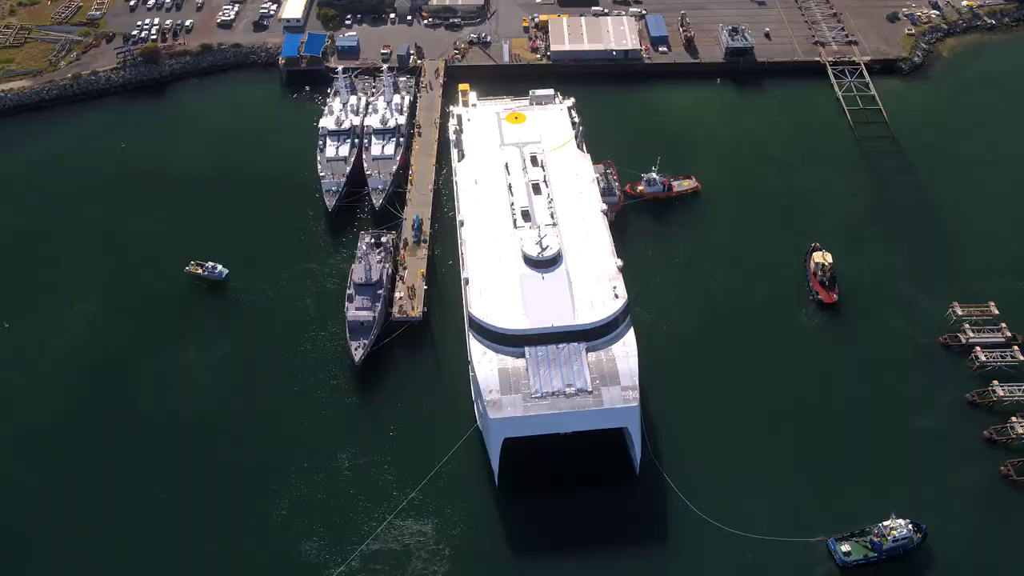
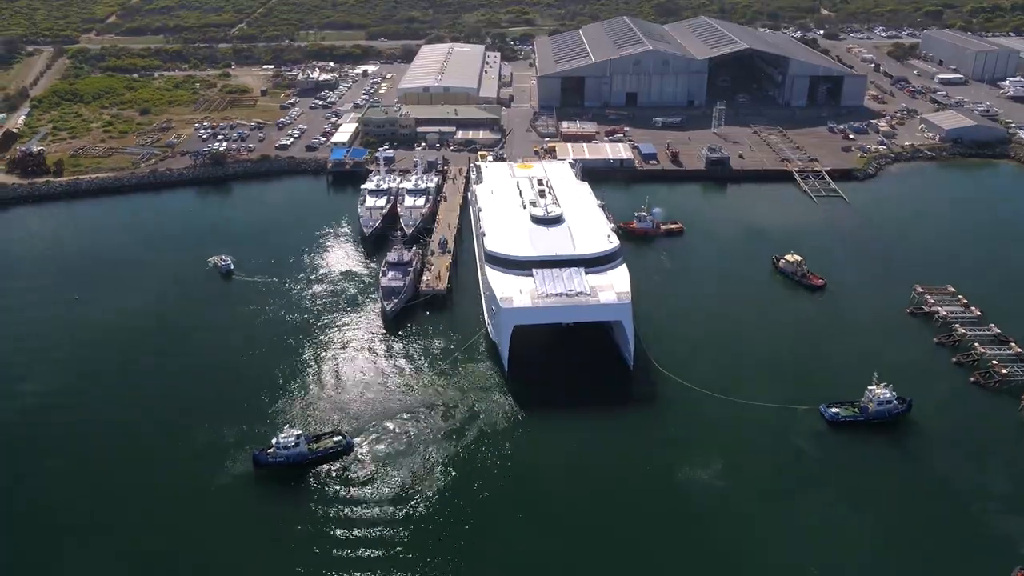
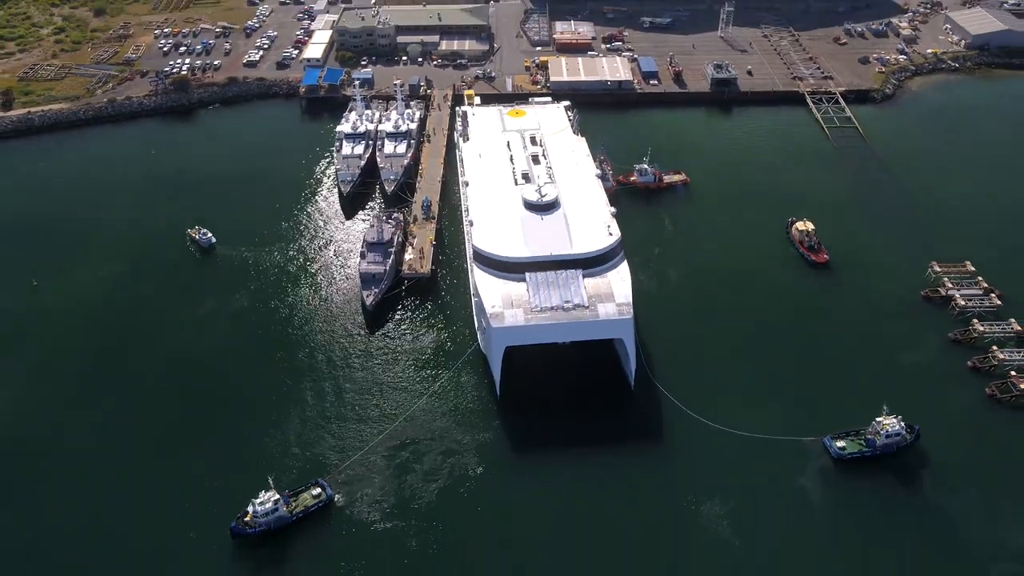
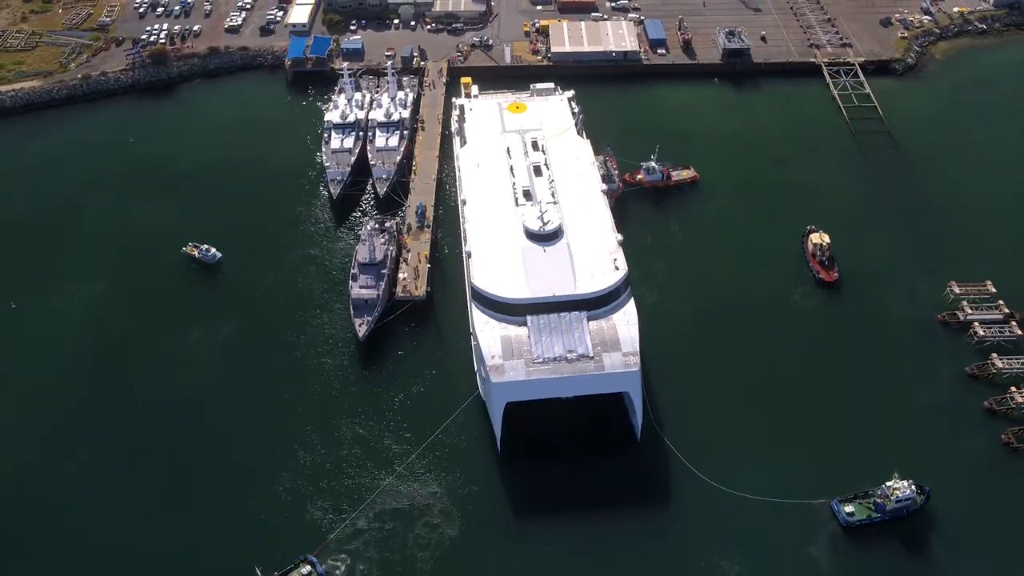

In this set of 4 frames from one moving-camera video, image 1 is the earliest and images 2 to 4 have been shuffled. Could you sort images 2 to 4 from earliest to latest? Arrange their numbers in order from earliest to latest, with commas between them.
4, 3, 2
